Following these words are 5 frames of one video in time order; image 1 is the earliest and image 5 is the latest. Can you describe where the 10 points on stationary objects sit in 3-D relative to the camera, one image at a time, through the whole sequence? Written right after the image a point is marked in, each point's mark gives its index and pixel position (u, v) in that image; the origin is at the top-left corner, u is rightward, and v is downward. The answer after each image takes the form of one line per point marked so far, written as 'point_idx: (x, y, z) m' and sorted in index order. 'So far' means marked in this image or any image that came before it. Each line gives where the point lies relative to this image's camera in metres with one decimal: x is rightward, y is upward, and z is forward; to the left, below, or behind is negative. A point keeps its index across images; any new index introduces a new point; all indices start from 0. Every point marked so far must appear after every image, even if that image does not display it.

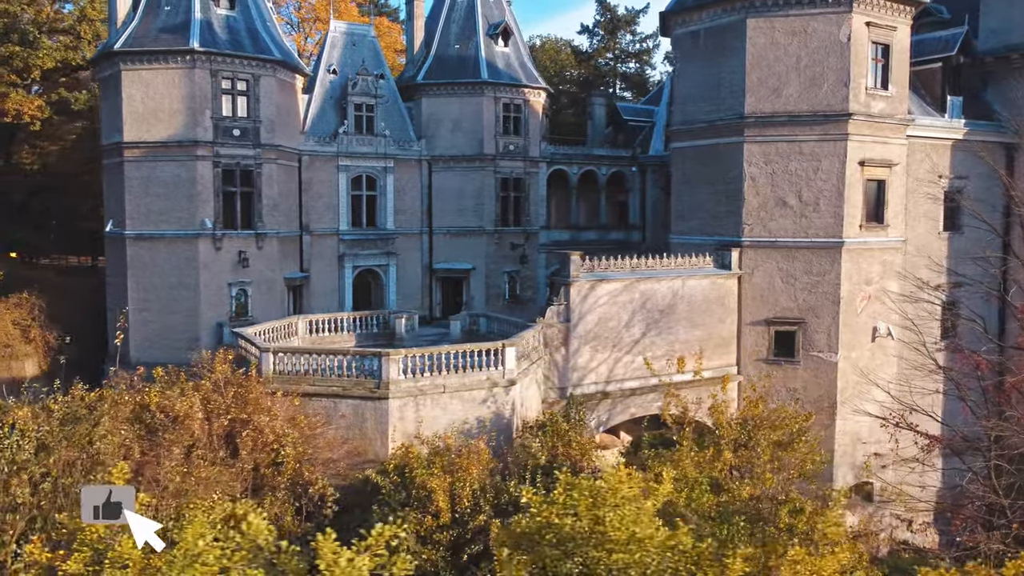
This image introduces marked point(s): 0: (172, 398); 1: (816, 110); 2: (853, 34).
0: (-4.7, -1.5, +10.5) m
1: (+7.2, +4.2, +18.2) m
2: (+8.0, +6.0, +17.9) m
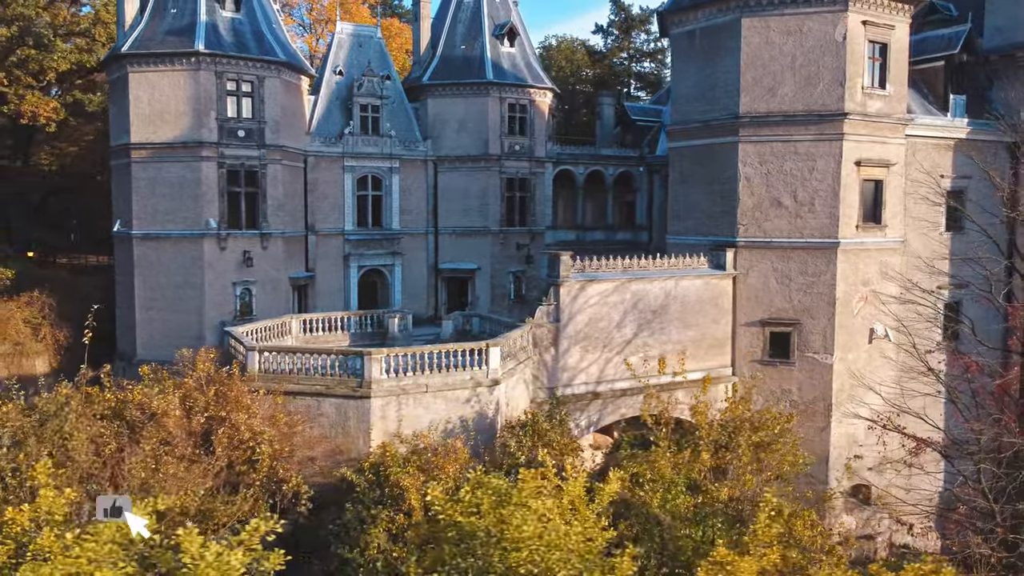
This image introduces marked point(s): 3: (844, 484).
0: (-5.0, -1.5, +10.7) m
1: (+7.1, +4.2, +18.0) m
2: (+7.8, +5.9, +17.8) m
3: (+8.1, -4.8, +18.7) m
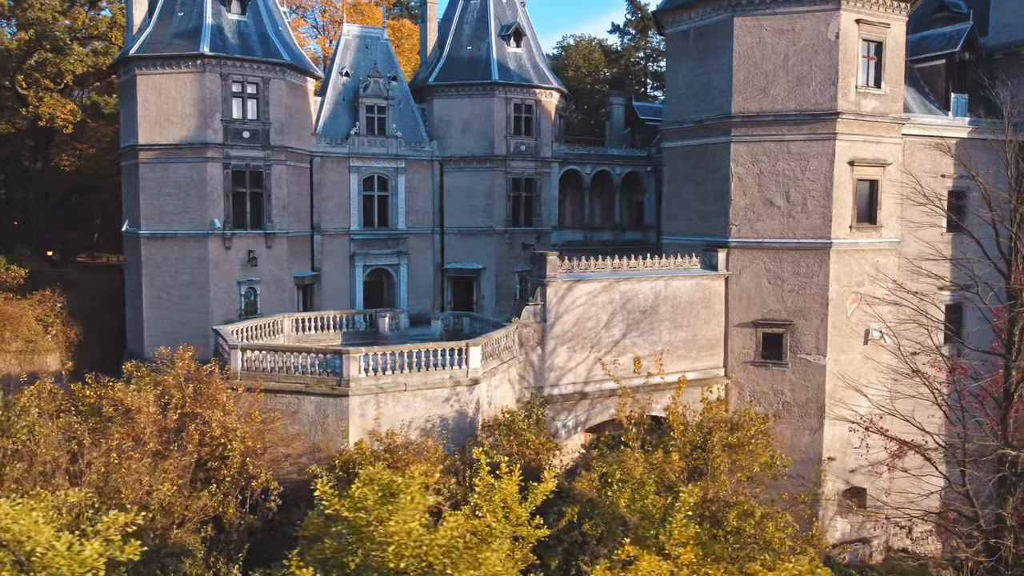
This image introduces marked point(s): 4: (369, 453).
0: (-5.5, -1.5, +10.9) m
1: (+6.8, +4.2, +17.9) m
2: (+7.6, +5.9, +17.6) m
3: (+7.9, -4.8, +18.5) m
4: (-2.2, -2.5, +11.5) m
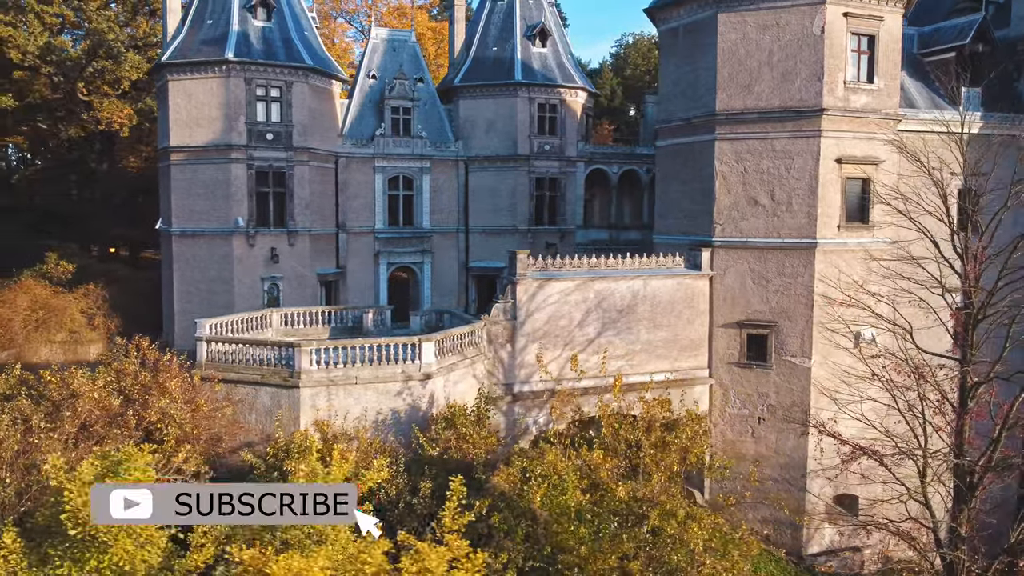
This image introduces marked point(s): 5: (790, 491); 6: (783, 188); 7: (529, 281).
0: (-6.6, -1.4, +11.7) m
1: (+6.3, +4.2, +17.5) m
2: (+7.1, +5.9, +17.2) m
3: (+7.4, -4.9, +18.1) m
4: (-3.3, -2.4, +11.9) m
5: (+6.5, -4.8, +18.0) m
6: (+6.3, +2.3, +17.7) m
7: (+0.4, +0.1, +16.8) m
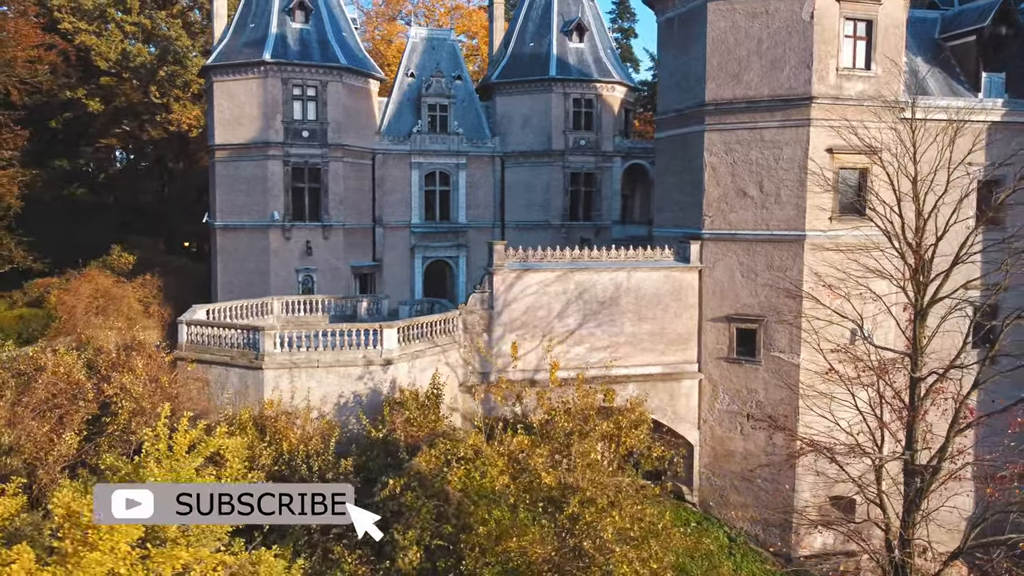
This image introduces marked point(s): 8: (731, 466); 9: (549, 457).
0: (-7.7, -1.1, +12.7) m
1: (+5.9, +4.3, +17.1) m
2: (+6.7, +6.0, +16.6) m
3: (+6.9, -4.7, +17.5) m
4: (-4.3, -2.2, +12.6) m
5: (+6.0, -4.6, +17.5) m
6: (+5.9, +2.5, +17.2) m
7: (-0.1, +0.4, +17.0) m
8: (+5.2, -4.3, +18.3) m
9: (+0.6, -2.7, +12.1) m
